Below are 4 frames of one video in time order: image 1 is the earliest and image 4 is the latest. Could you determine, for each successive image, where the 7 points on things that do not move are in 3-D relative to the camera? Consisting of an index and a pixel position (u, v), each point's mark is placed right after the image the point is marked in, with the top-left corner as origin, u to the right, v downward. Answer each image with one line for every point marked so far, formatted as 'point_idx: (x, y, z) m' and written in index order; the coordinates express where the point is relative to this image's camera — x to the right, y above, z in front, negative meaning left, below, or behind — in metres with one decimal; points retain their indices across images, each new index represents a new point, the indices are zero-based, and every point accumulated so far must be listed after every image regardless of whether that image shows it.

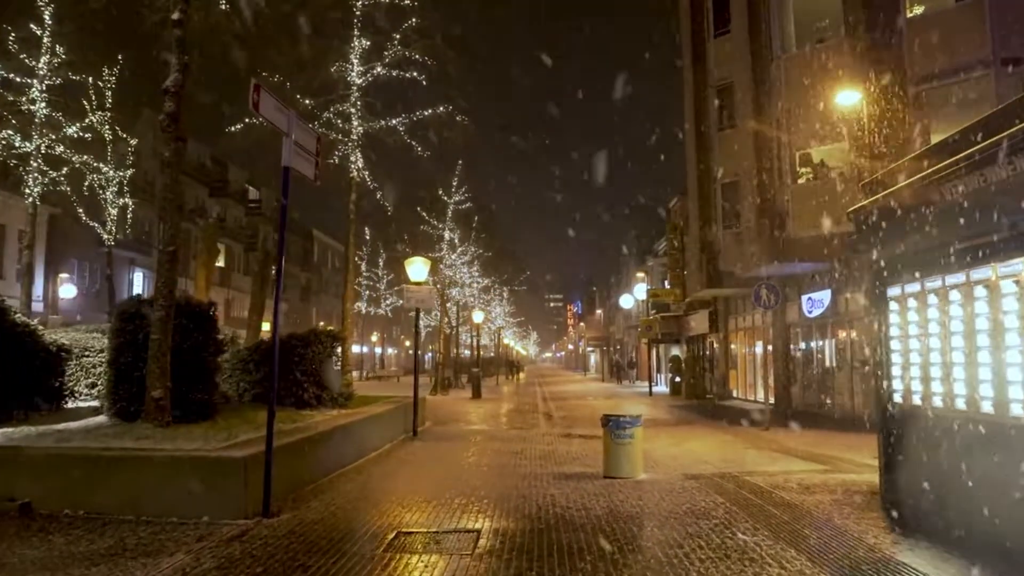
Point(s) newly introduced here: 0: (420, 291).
0: (-2.0, -0.1, +17.7) m
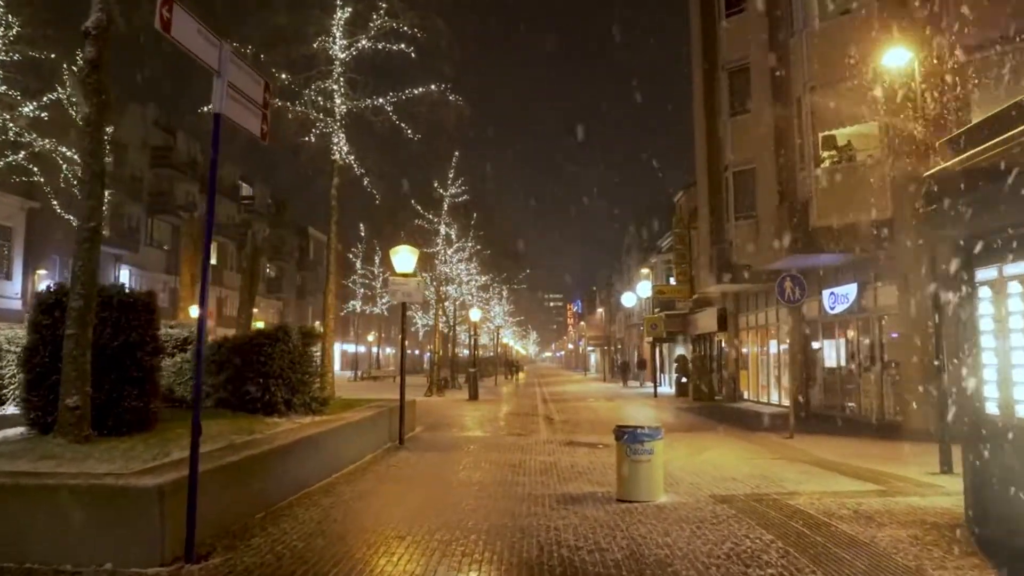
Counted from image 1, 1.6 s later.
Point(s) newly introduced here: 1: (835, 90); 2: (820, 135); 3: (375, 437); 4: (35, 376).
0: (-2.1, +0.1, +15.9) m
1: (+7.5, +4.6, +18.9) m
2: (+7.2, +3.6, +19.2) m
3: (-2.4, -2.6, +14.3) m
4: (-5.0, -0.9, +8.6) m
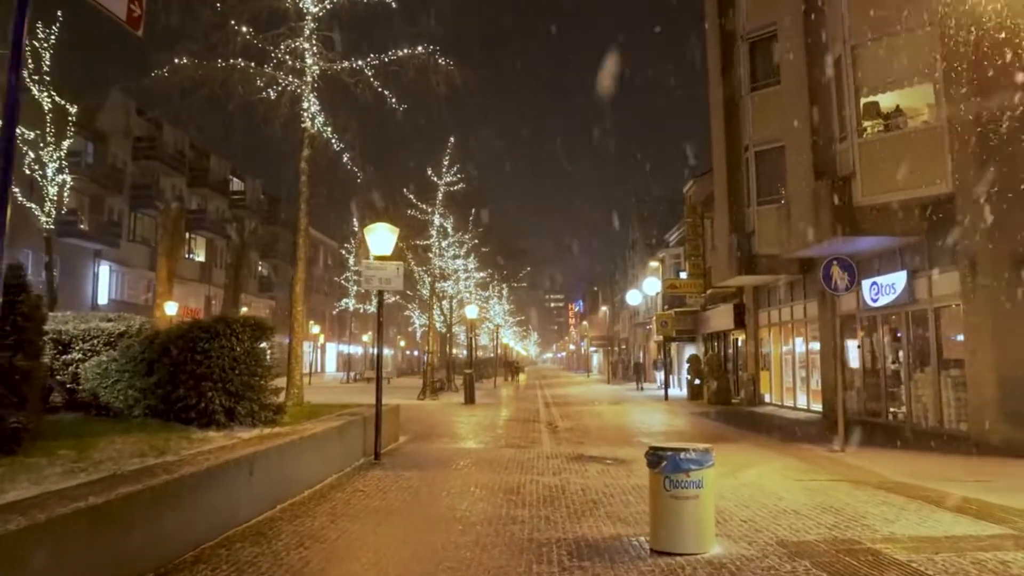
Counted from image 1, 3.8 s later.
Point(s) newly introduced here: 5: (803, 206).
0: (-2.1, +0.3, +13.4) m
1: (+7.4, +4.8, +16.4) m
2: (+7.2, +3.8, +16.7) m
3: (-2.4, -2.4, +11.8) m
4: (-5.1, -0.7, +6.1) m
5: (+6.6, +1.9, +18.5) m
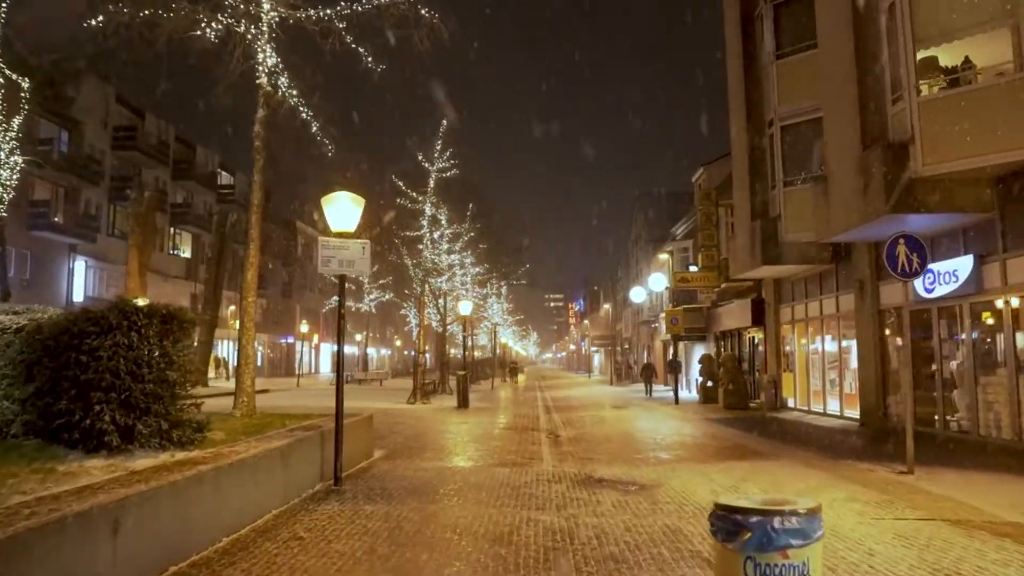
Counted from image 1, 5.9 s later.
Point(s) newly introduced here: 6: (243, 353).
0: (-2.2, +0.5, +10.8) m
1: (+7.3, +5.0, +13.8) m
2: (+7.1, +4.1, +14.1) m
3: (-2.5, -2.2, +9.2) m
4: (-5.2, -0.5, +3.5) m
5: (+6.5, +2.1, +15.9) m
6: (-4.2, -1.0, +12.6) m
